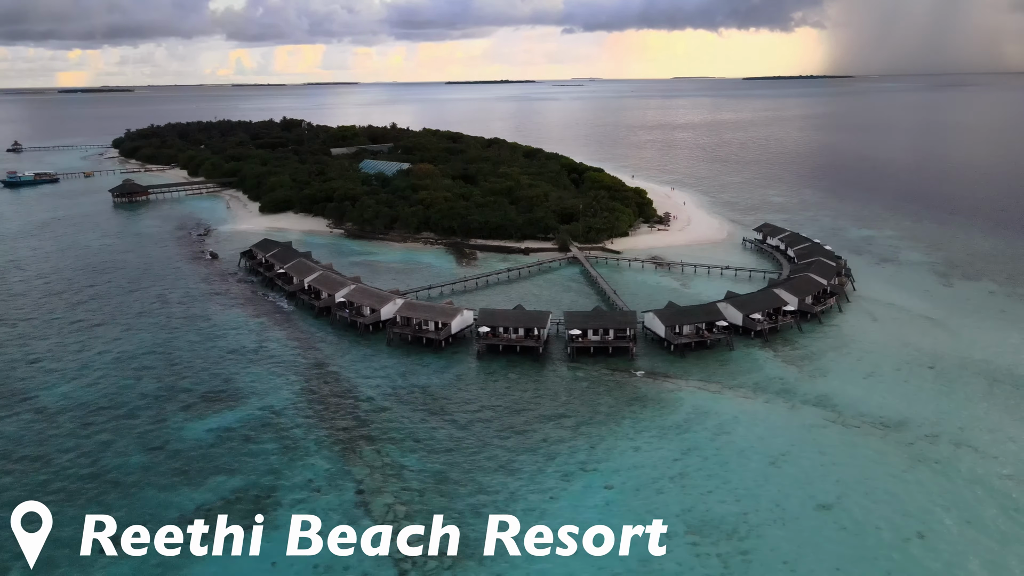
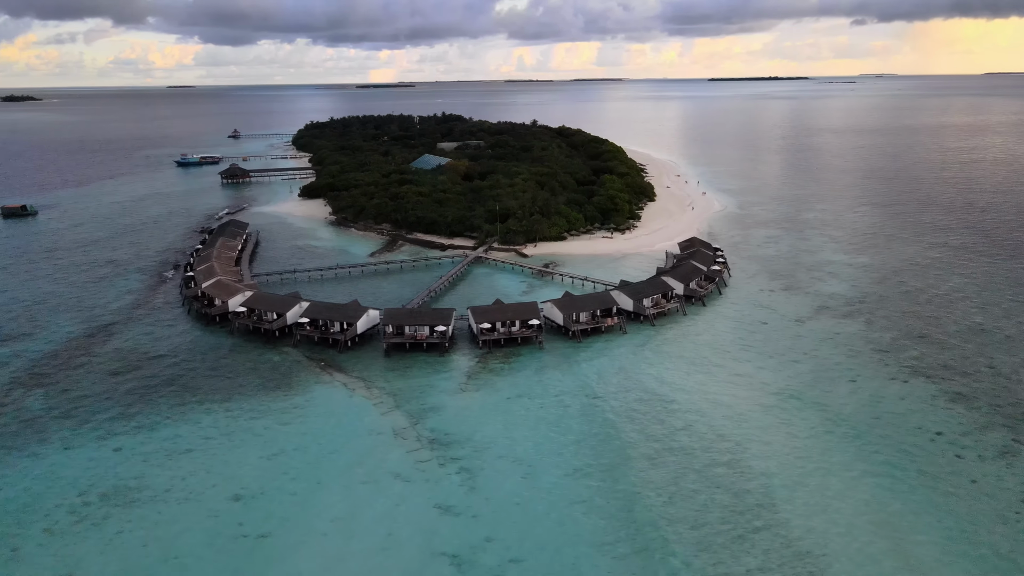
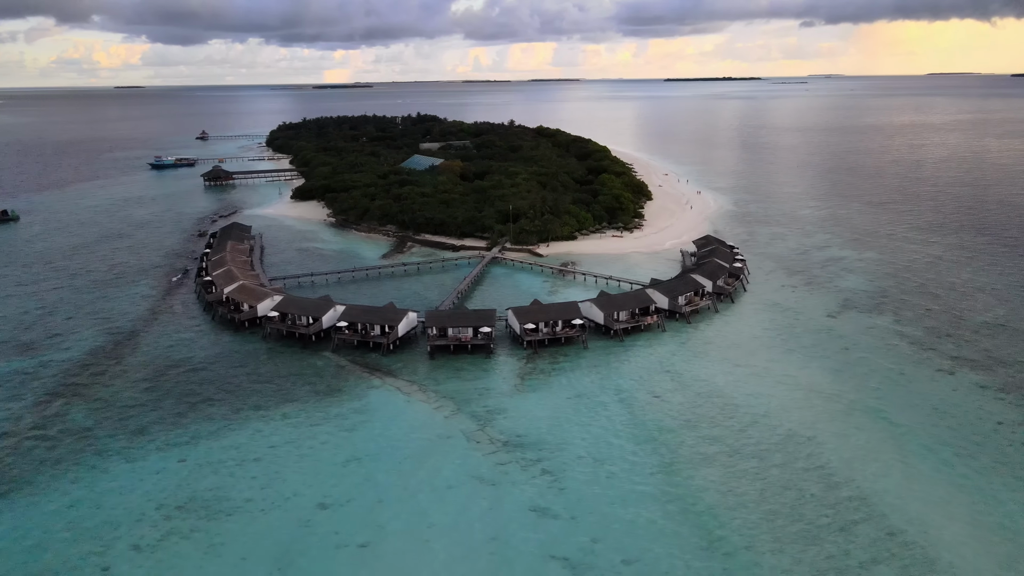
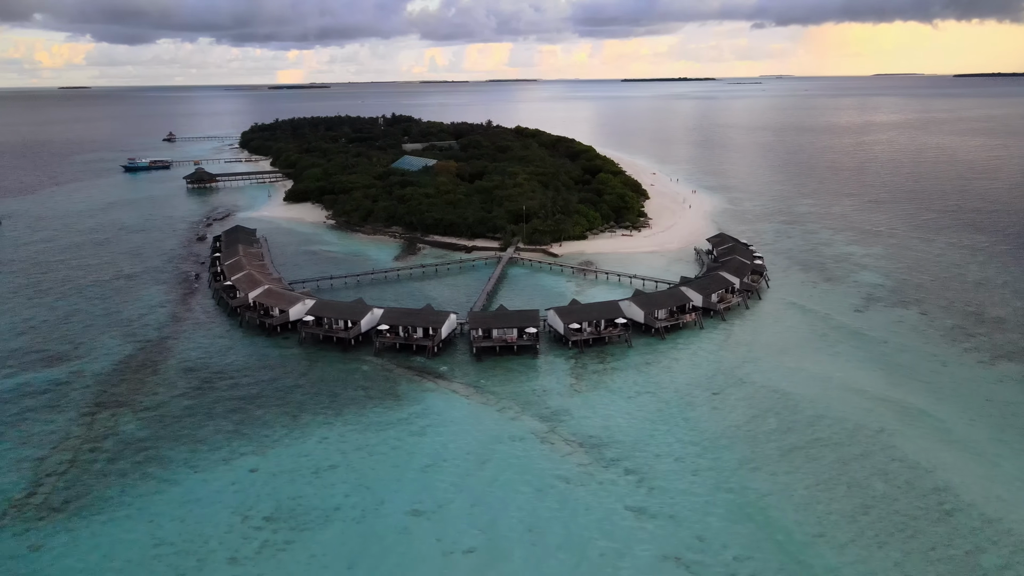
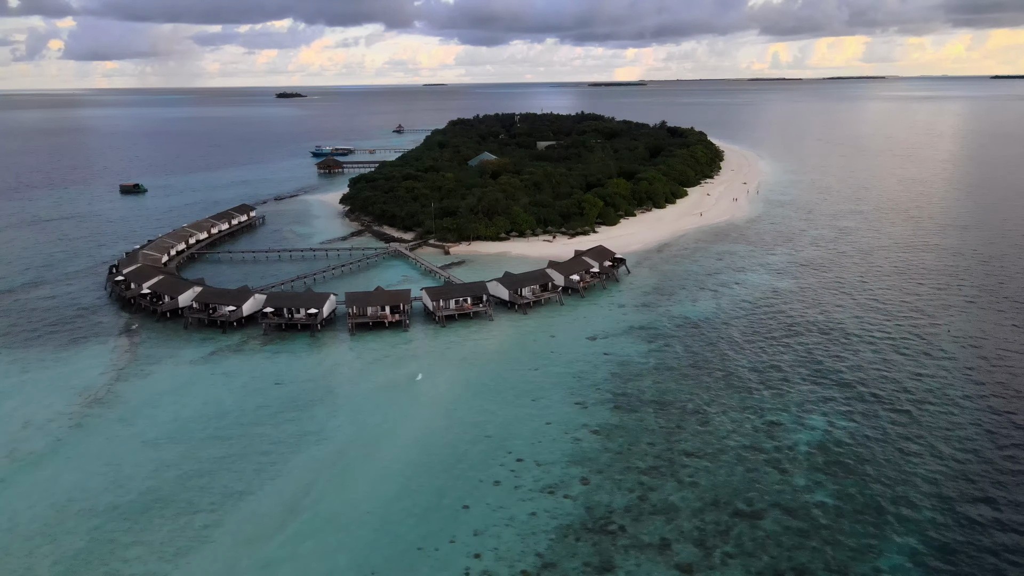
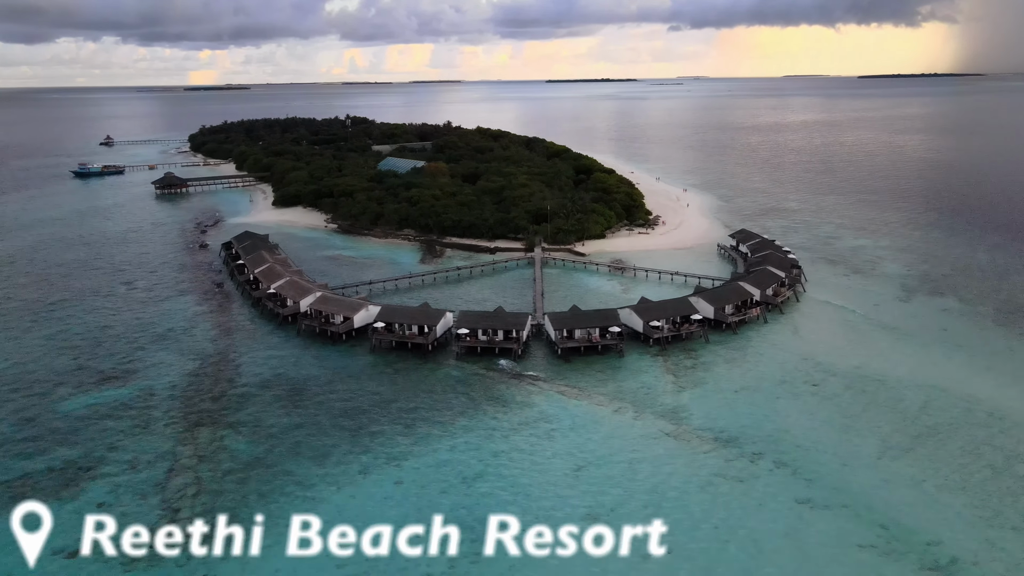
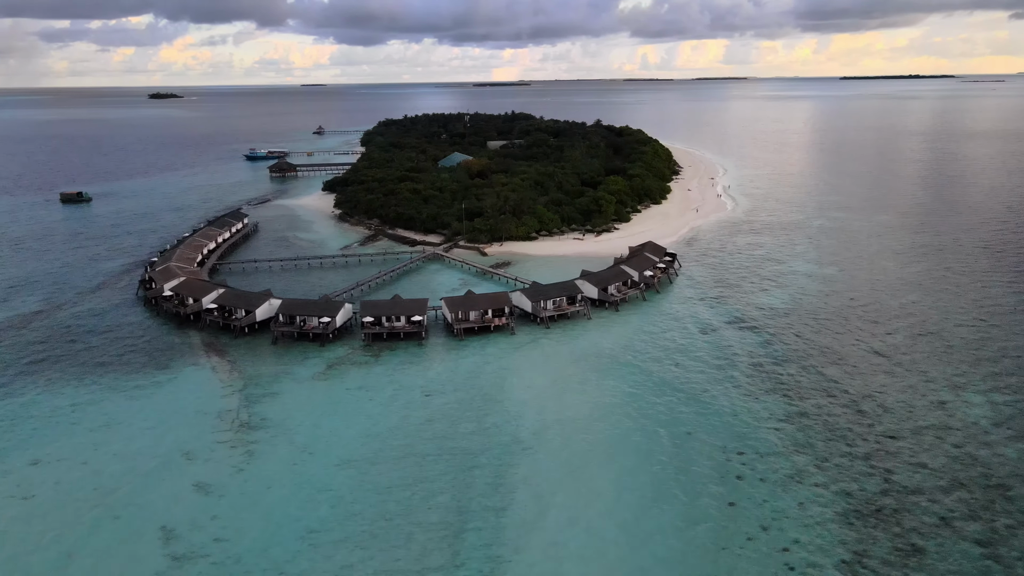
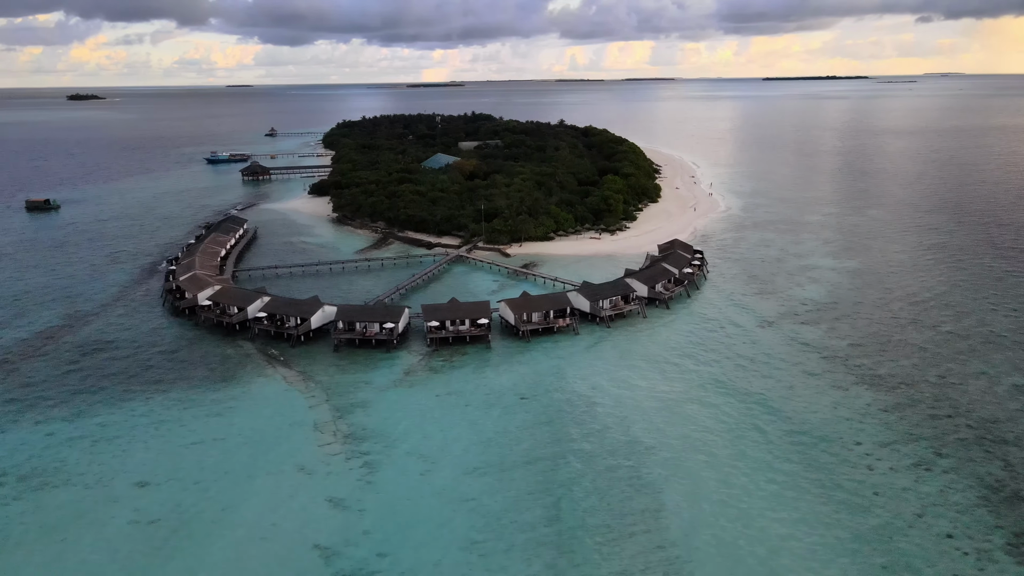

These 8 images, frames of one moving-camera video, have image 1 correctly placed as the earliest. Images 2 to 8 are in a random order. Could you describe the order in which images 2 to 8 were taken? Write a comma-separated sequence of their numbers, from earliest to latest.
6, 4, 3, 2, 8, 7, 5
